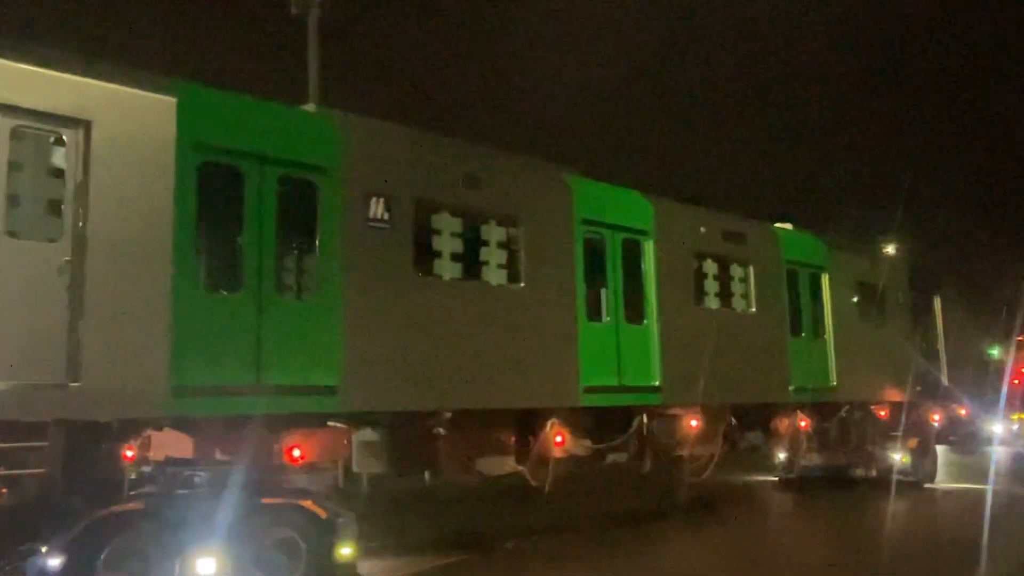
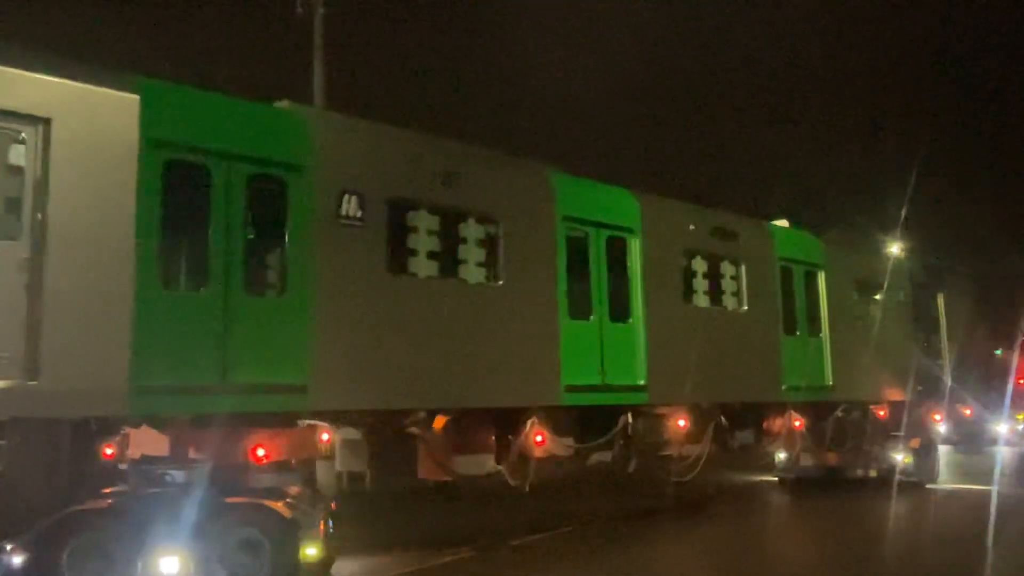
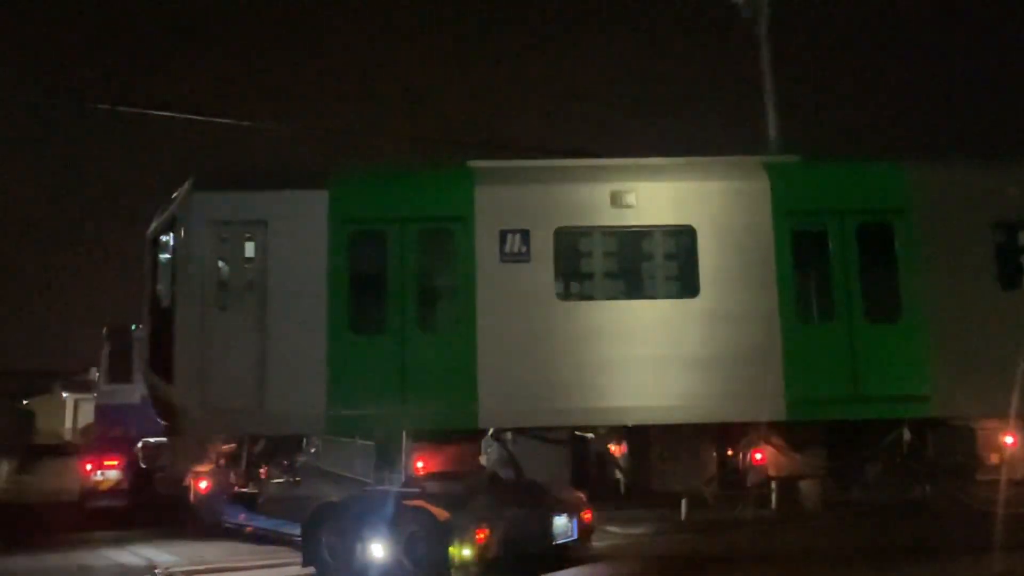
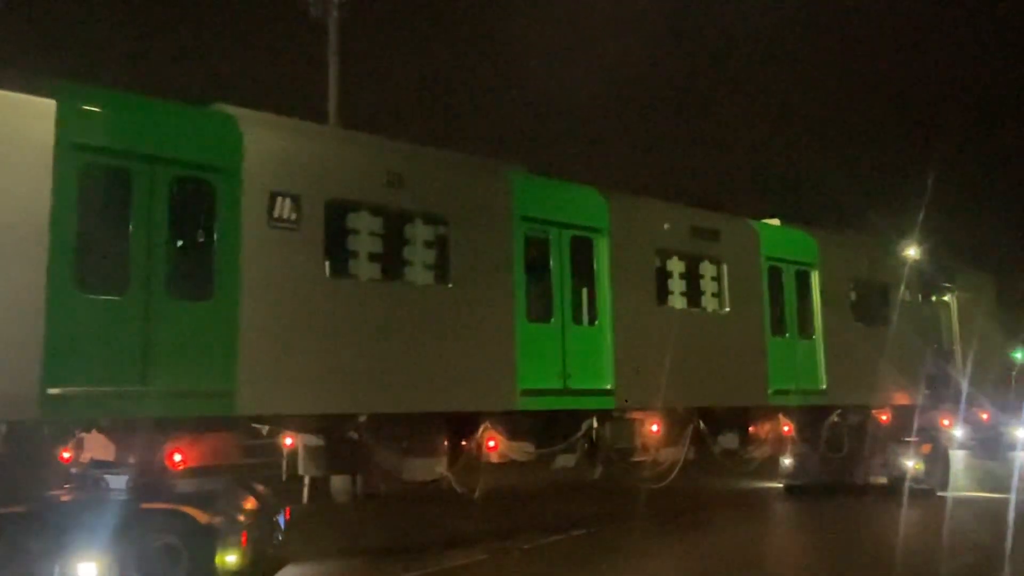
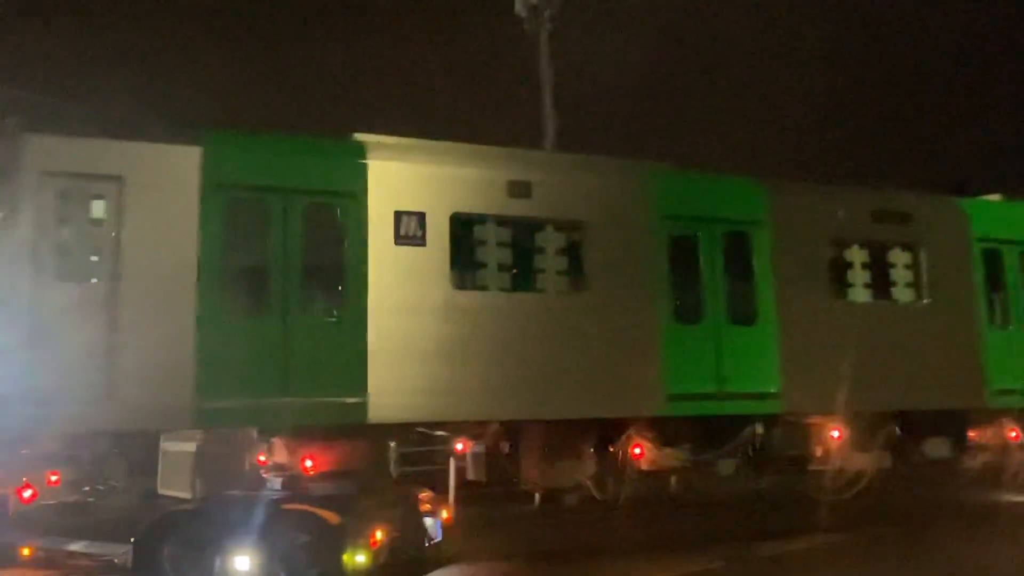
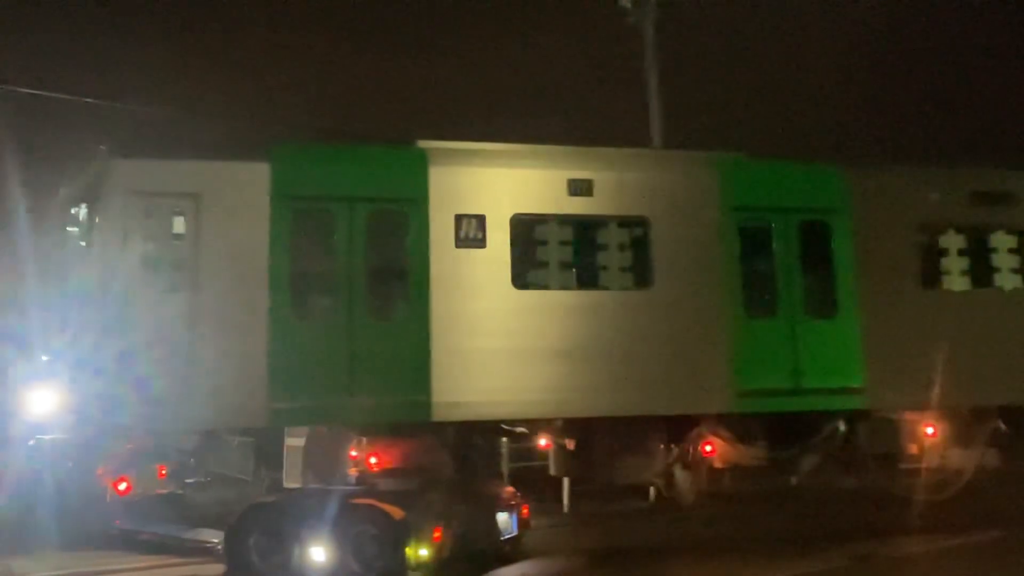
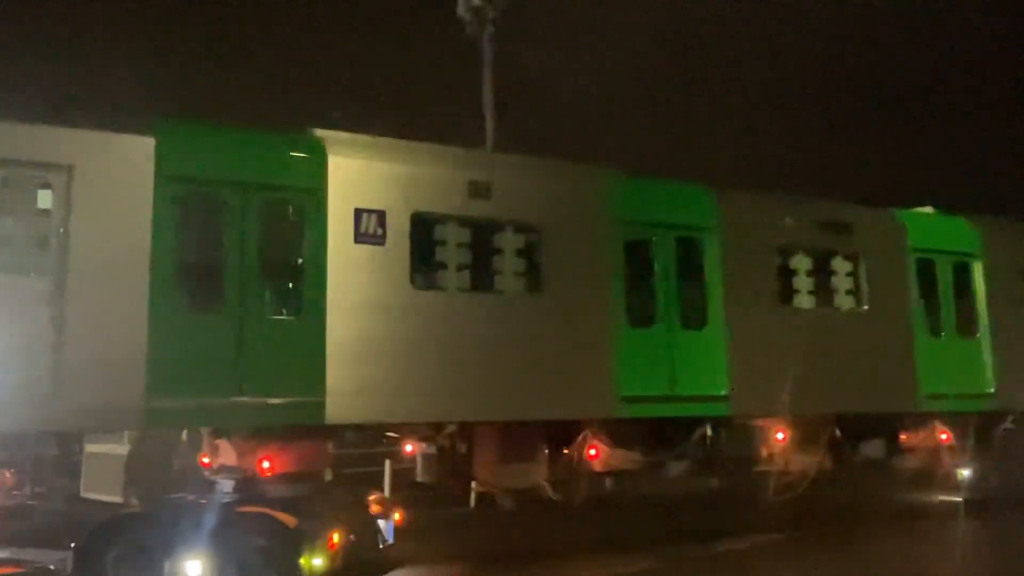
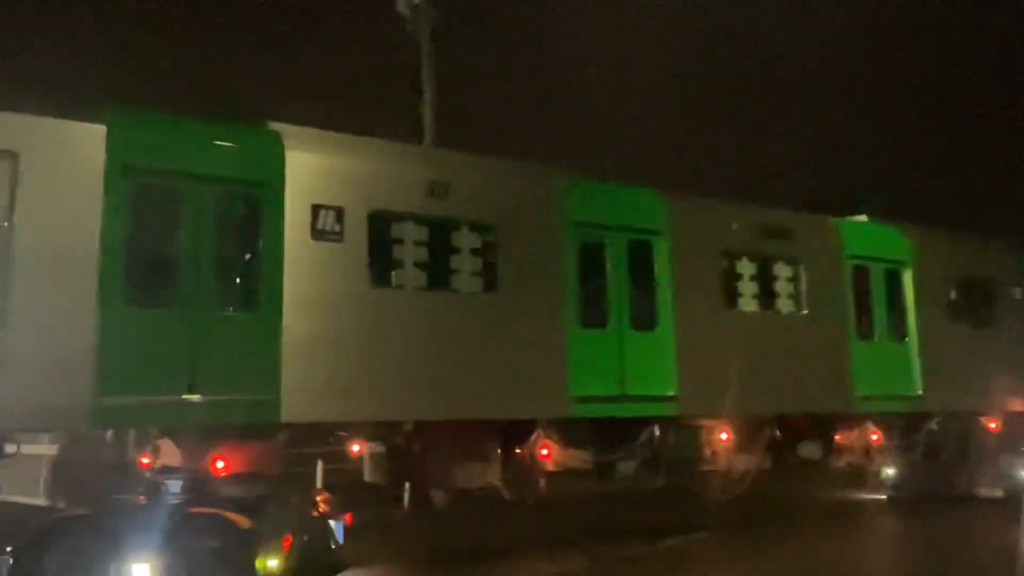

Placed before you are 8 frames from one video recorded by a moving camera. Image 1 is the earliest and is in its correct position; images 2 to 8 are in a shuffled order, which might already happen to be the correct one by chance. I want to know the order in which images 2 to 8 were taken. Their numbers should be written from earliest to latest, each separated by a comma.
2, 4, 8, 7, 5, 6, 3
